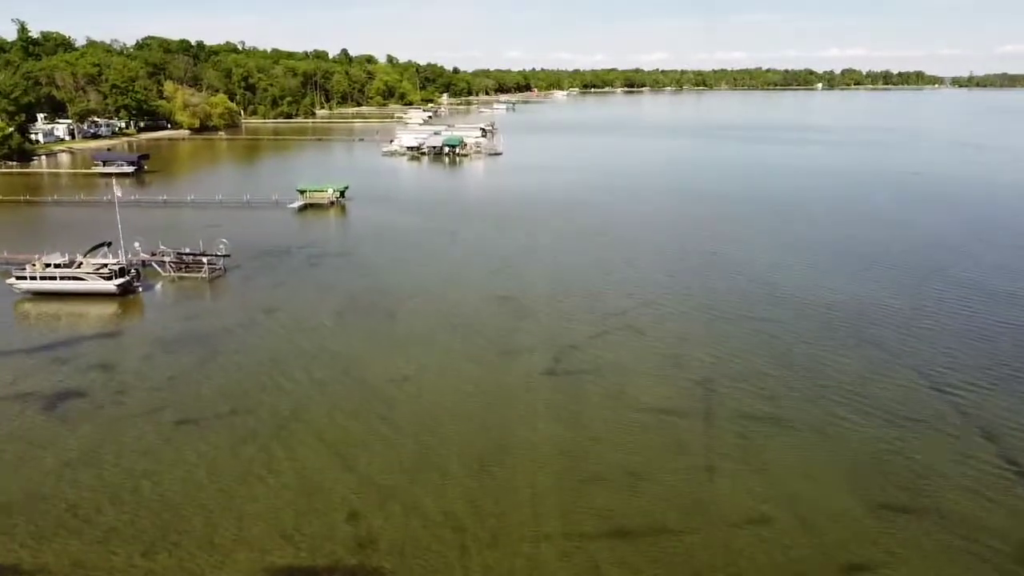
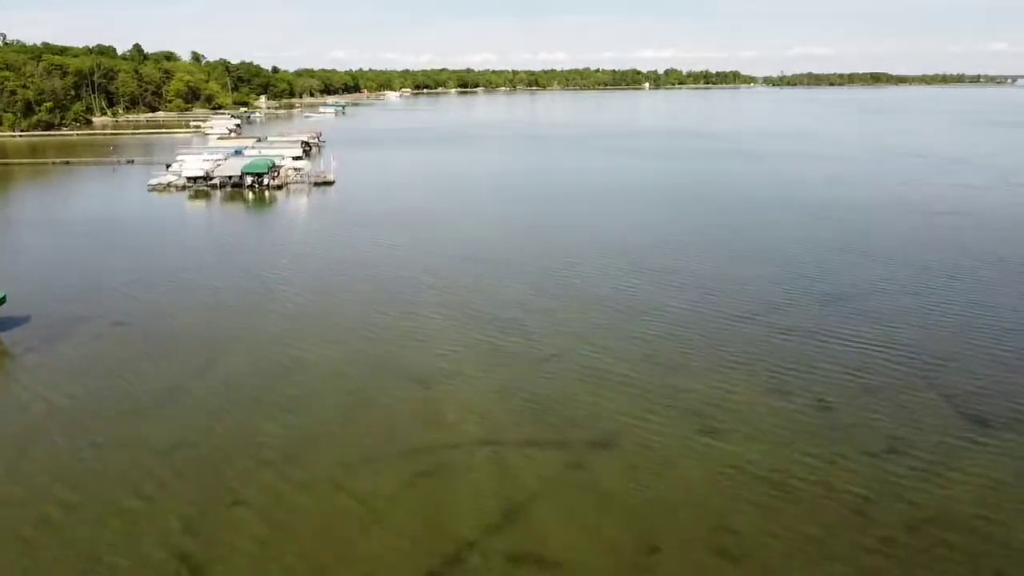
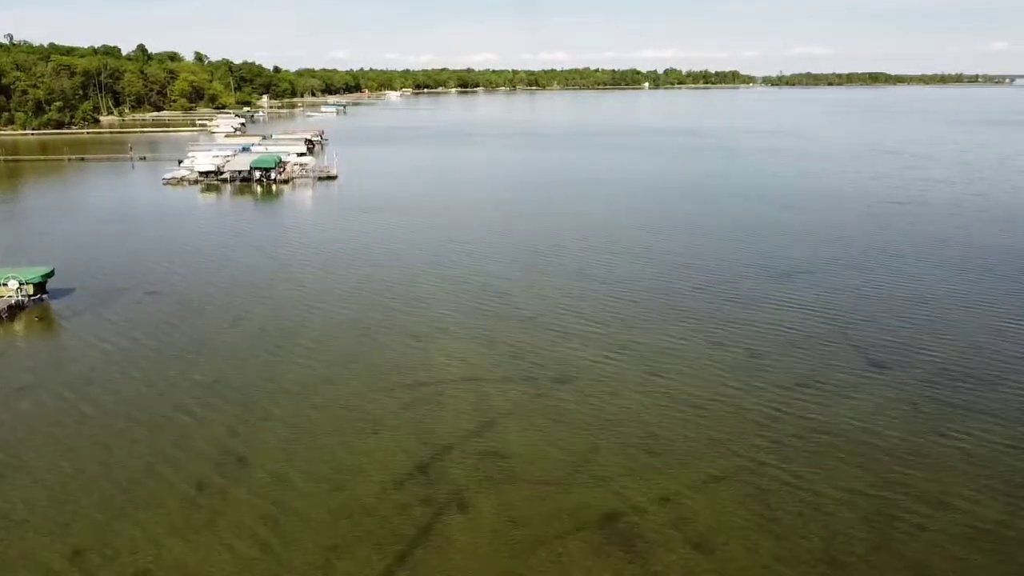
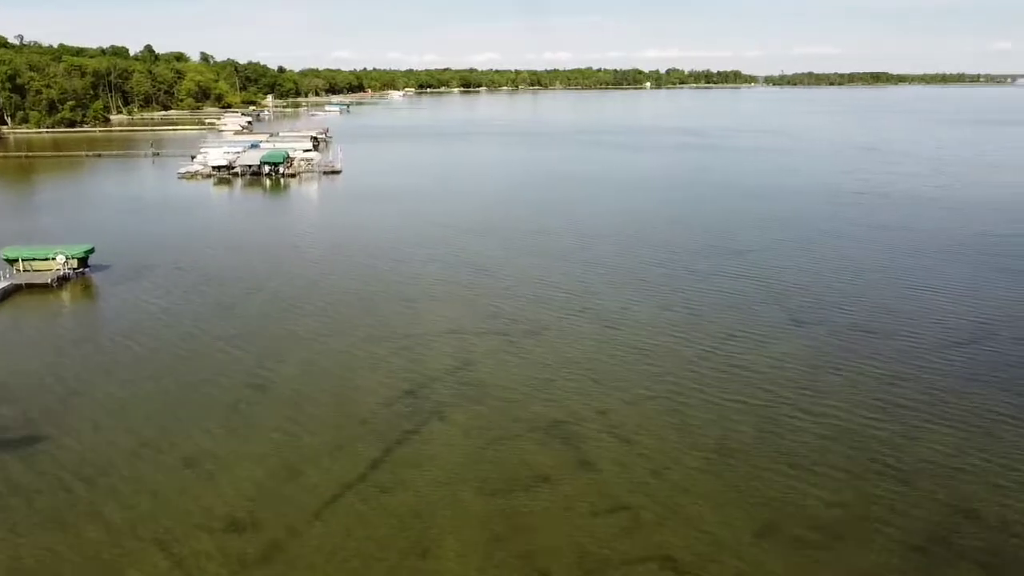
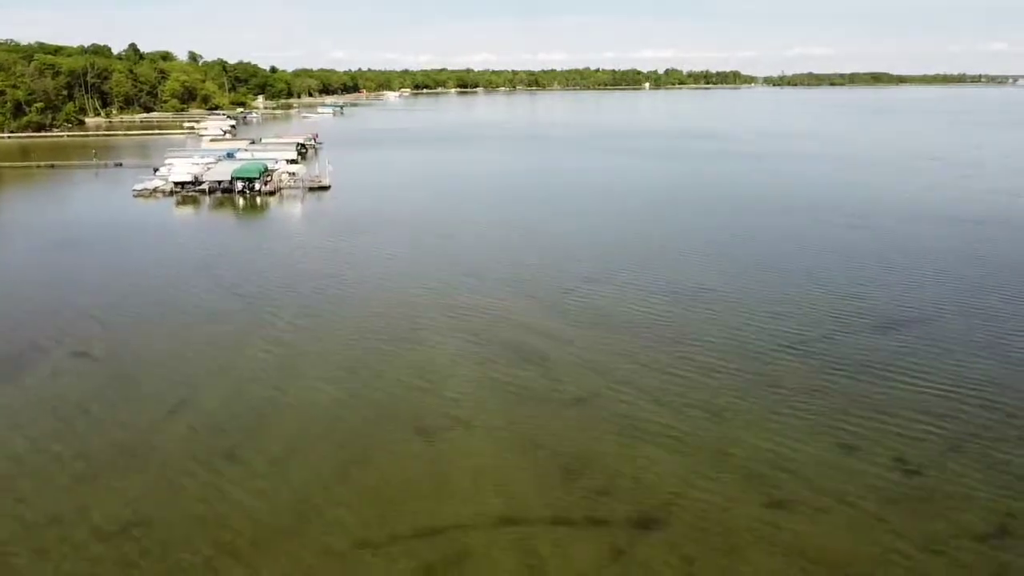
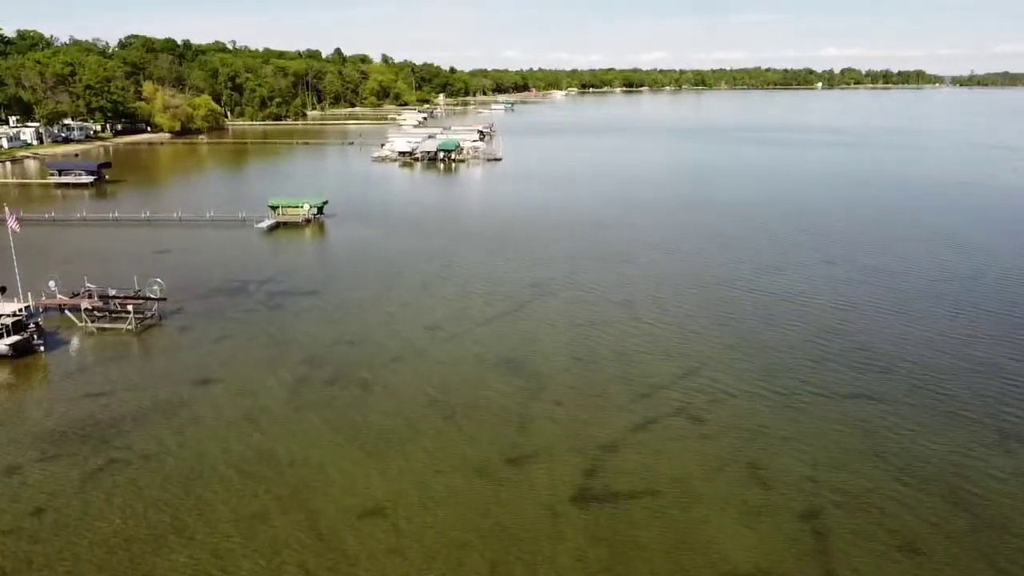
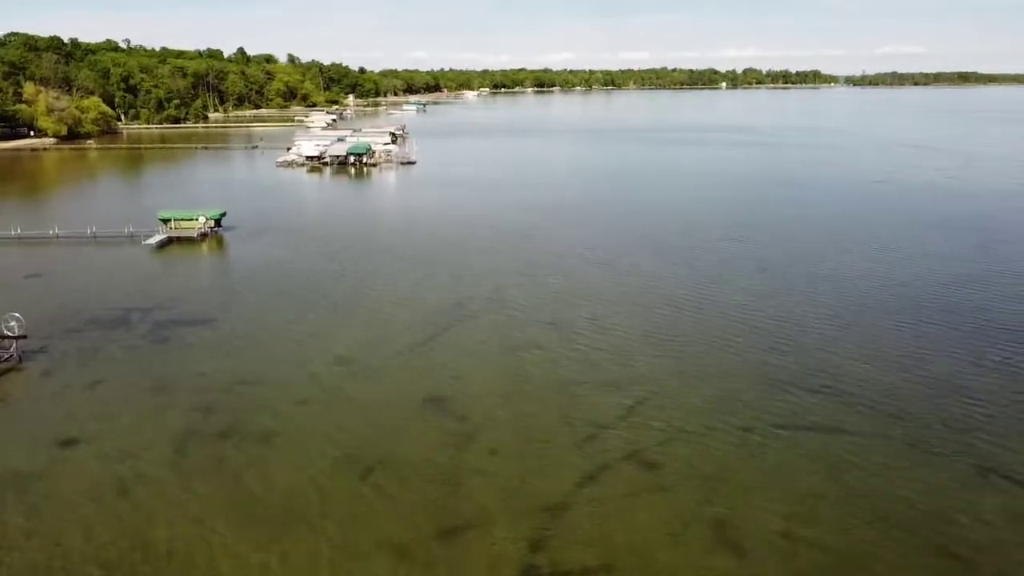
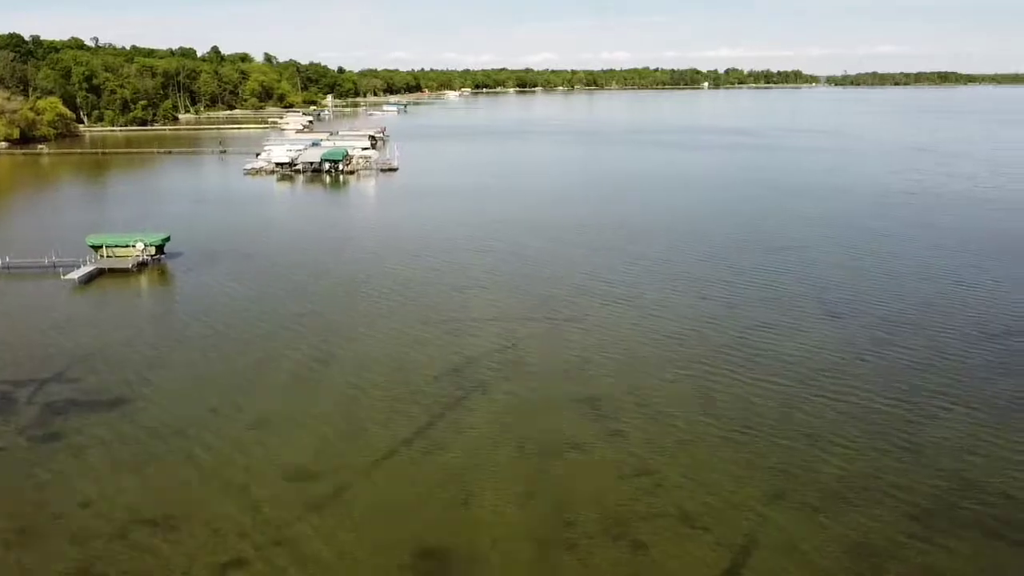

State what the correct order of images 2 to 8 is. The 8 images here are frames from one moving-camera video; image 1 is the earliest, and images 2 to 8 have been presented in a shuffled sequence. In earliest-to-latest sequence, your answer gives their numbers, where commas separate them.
6, 7, 8, 4, 3, 2, 5
